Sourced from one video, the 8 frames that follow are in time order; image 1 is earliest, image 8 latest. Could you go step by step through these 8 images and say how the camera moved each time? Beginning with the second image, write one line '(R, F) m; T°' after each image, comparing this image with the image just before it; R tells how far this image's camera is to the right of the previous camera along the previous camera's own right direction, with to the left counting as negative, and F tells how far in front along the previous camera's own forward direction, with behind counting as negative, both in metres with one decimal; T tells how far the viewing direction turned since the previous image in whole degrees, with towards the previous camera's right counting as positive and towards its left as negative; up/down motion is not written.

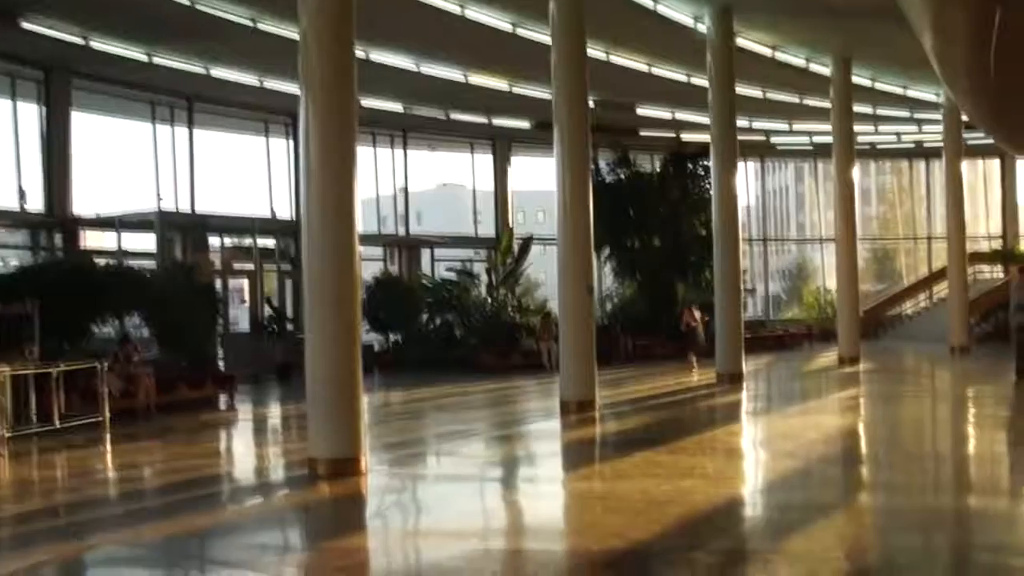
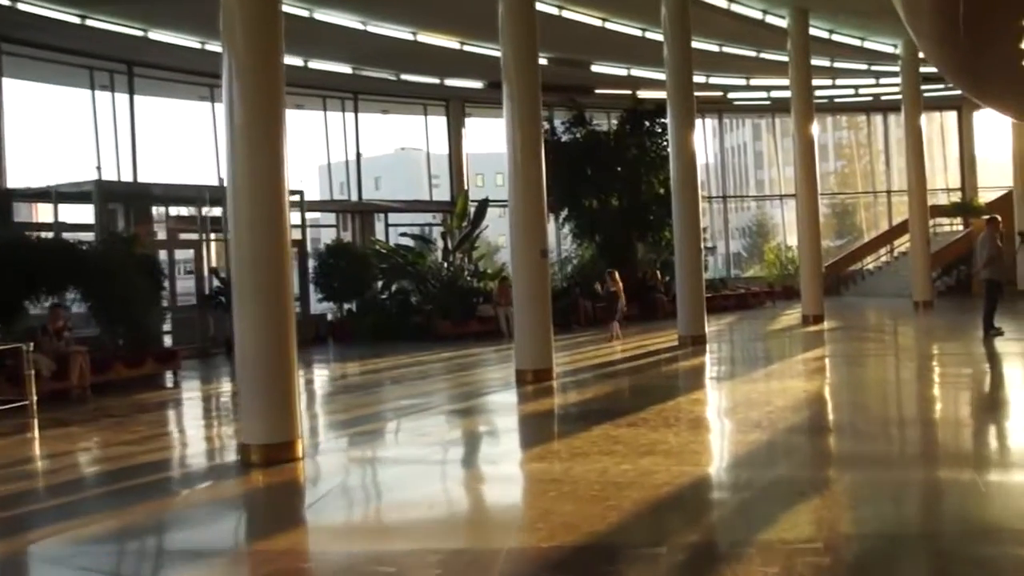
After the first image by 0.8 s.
(+0.1, +0.5) m; +2°
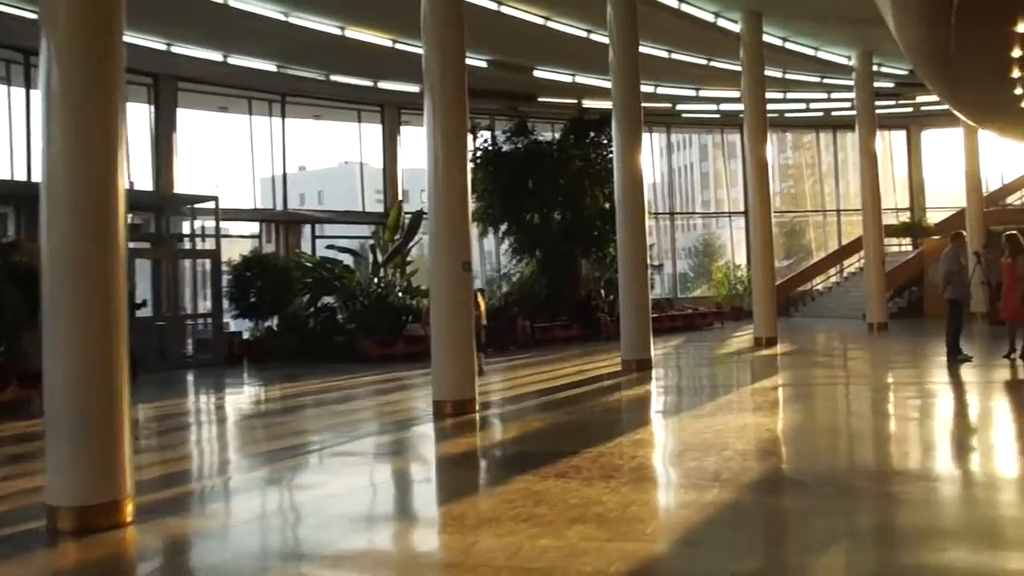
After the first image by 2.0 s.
(+0.2, +1.3) m; +3°
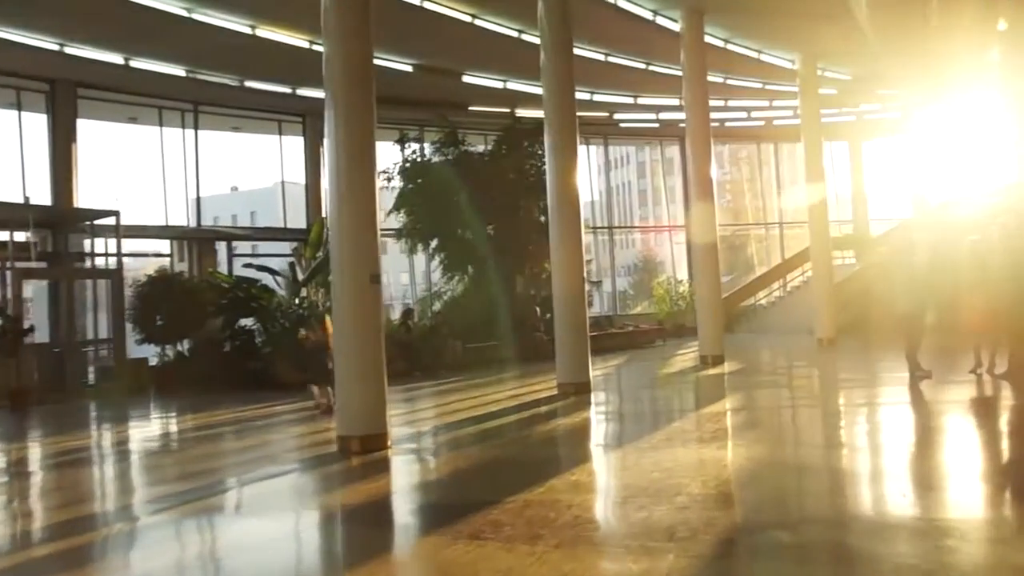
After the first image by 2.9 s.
(+0.2, +1.2) m; +3°
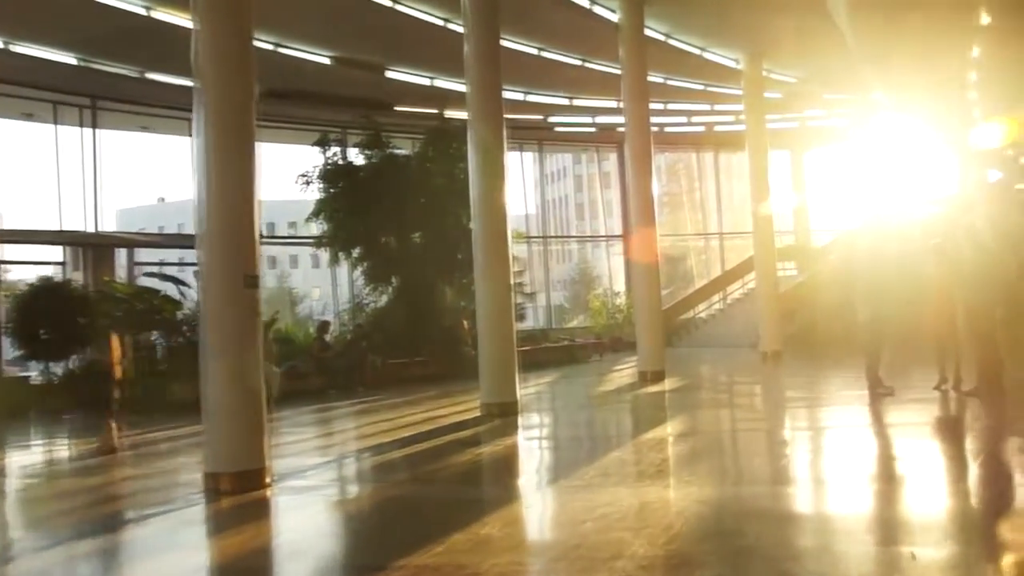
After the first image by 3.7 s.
(+0.2, +1.3) m; +3°
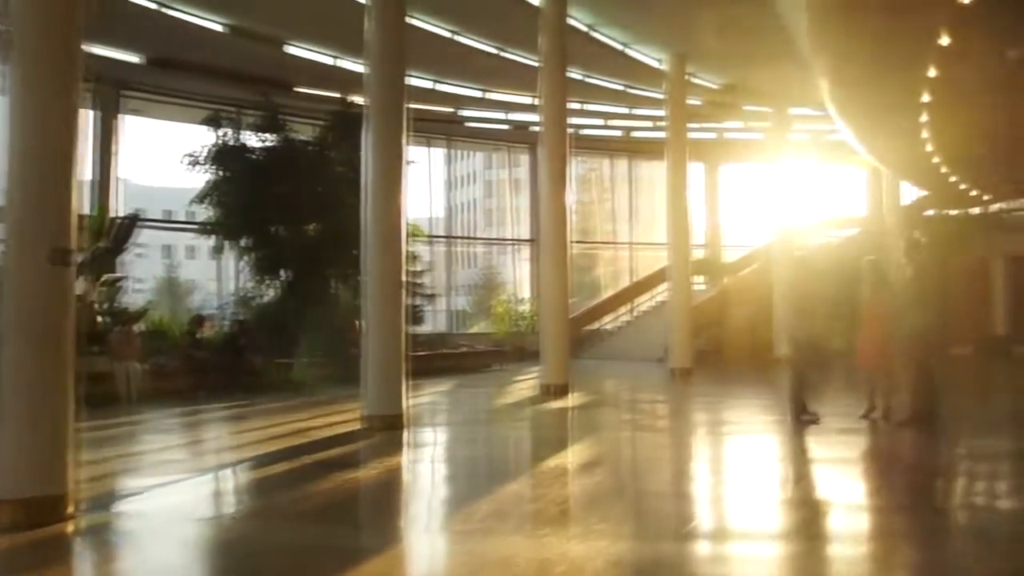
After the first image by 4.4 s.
(+0.1, +1.2) m; +5°
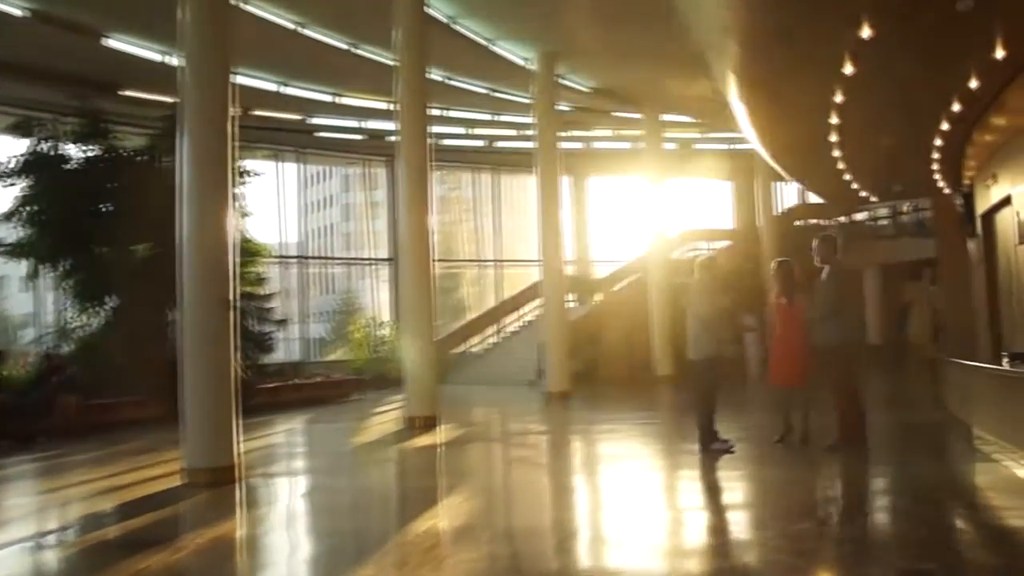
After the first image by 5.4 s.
(0.0, +1.6) m; +7°
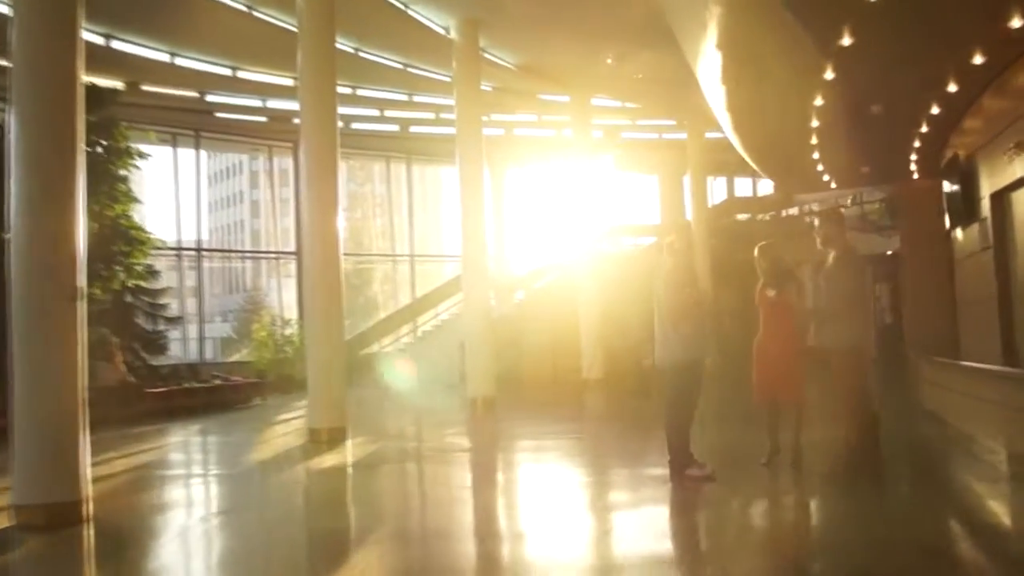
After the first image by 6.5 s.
(-0.1, +1.5) m; +5°
